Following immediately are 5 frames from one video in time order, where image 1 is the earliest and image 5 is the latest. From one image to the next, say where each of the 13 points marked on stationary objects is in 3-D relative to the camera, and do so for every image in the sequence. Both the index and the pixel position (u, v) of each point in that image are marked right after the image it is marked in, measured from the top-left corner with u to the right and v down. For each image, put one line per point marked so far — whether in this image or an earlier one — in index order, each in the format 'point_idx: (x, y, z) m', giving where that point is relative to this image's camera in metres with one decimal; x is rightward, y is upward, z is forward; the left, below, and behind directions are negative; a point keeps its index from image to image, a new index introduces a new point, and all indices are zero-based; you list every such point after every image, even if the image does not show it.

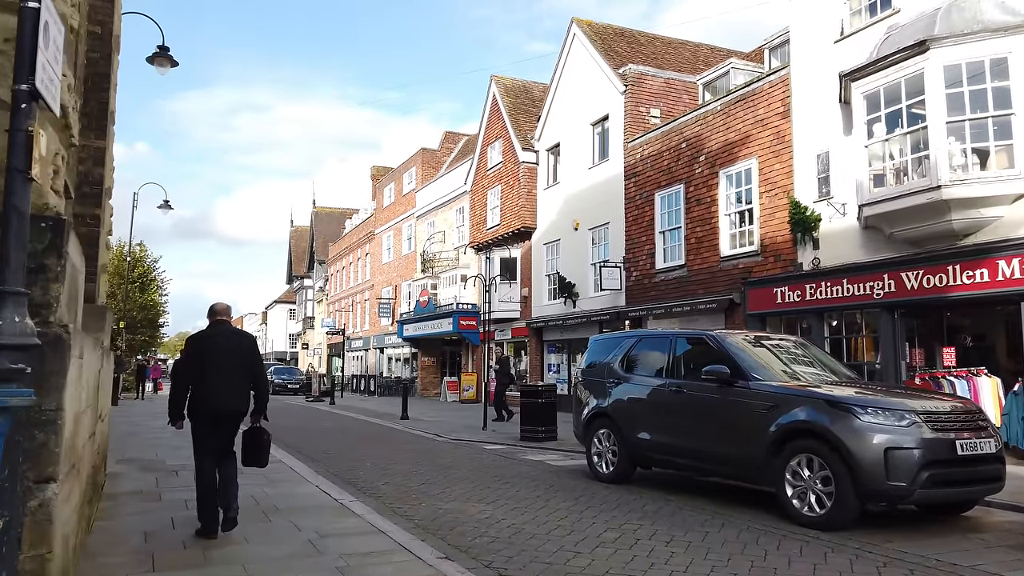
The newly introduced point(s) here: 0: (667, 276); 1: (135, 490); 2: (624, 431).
0: (+3.7, +0.3, +18.0) m
1: (-4.1, -2.2, +8.0) m
2: (+1.4, -1.8, +9.3) m
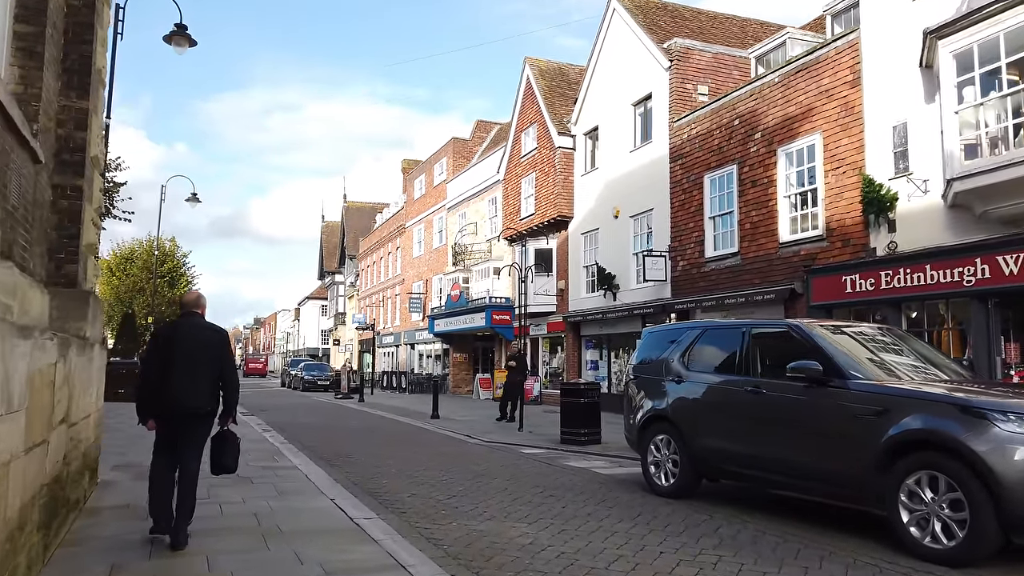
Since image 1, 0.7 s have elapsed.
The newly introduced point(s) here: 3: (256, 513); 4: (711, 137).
0: (+4.6, +0.5, +16.6) m
1: (-3.6, -2.0, +6.9) m
2: (+1.8, -1.6, +8.0) m
3: (-2.3, -2.0, +6.6) m
4: (+4.5, +3.4, +17.0) m
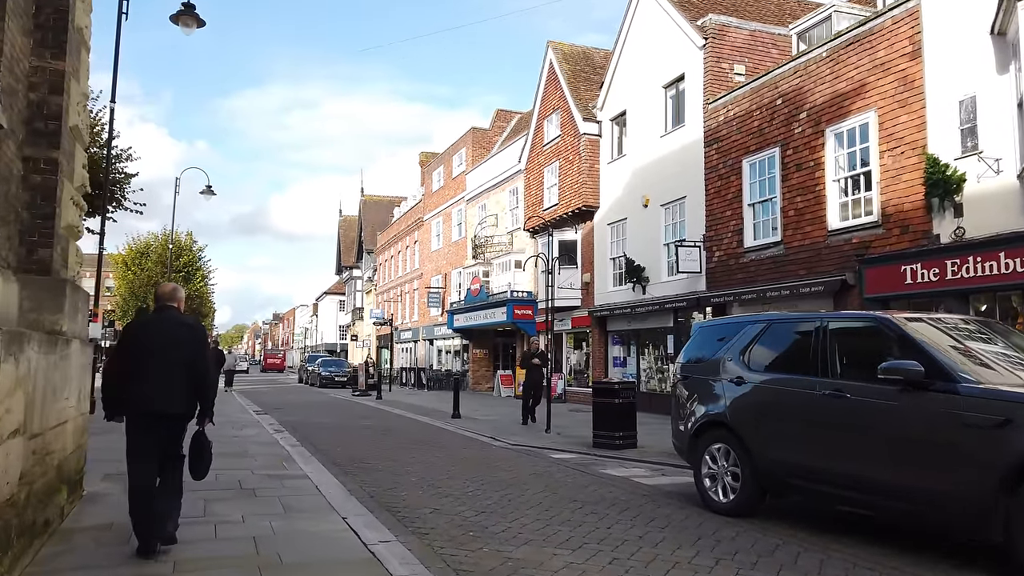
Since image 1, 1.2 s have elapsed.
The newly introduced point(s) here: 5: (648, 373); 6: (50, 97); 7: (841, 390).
0: (+5.1, +0.7, +15.5) m
1: (-3.3, -1.9, +6.1) m
2: (+2.2, -1.5, +6.9) m
3: (-2.0, -1.9, +5.7) m
4: (+5.1, +3.6, +15.9) m
5: (+3.6, -2.3, +19.8) m
6: (-3.8, +1.6, +6.2) m
7: (+2.7, -0.9, +6.2) m
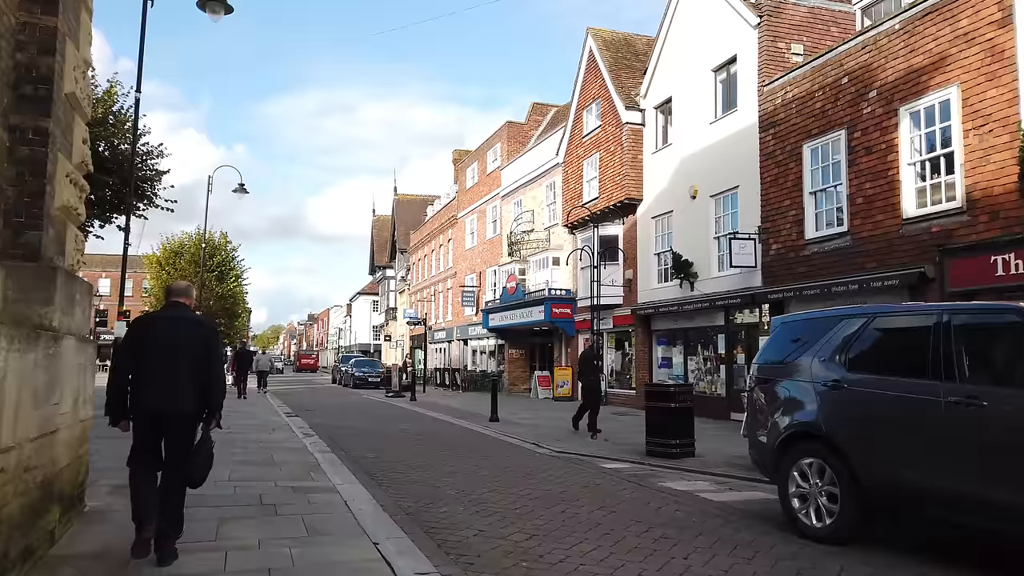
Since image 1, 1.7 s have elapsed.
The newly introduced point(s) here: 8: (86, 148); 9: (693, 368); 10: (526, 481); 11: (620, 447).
0: (+5.9, +0.8, +14.3) m
1: (-2.9, -1.8, +5.2) m
2: (+2.6, -1.4, +5.9) m
3: (-1.6, -1.8, +4.8) m
4: (+5.9, +3.7, +14.7) m
5: (+4.6, -2.2, +18.7) m
6: (-3.4, +1.7, +5.4) m
7: (+3.2, -0.8, +5.1) m
8: (-3.5, +1.2, +6.2) m
9: (+4.6, -2.0, +18.9) m
10: (+0.2, -2.3, +8.7) m
11: (+1.7, -2.5, +11.9) m
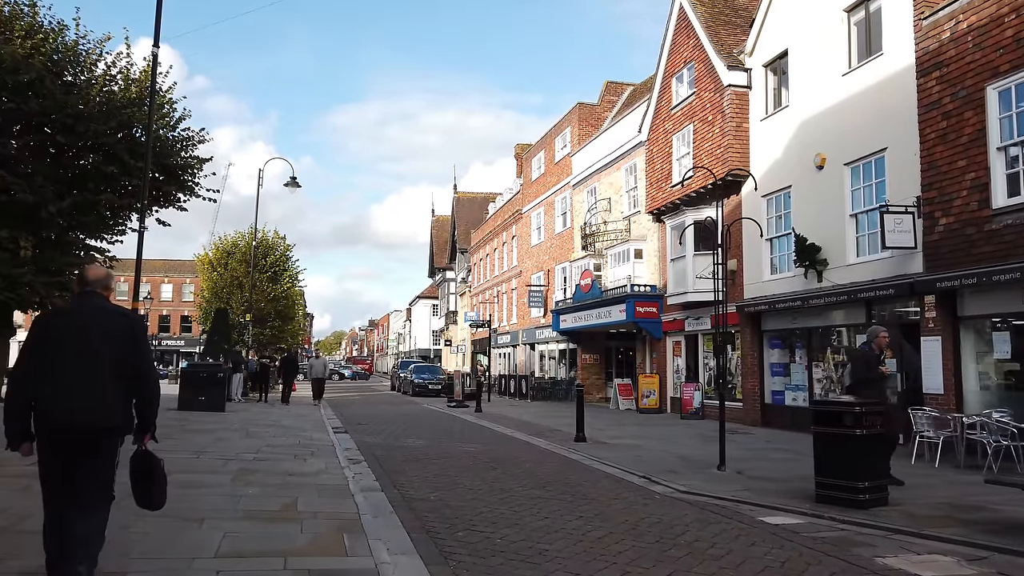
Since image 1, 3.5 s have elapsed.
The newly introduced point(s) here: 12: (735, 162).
0: (+7.4, +1.0, +10.8) m
1: (-2.1, -1.6, +2.5) m
2: (+3.4, -1.1, +2.7) m
3: (-0.8, -1.6, +2.0) m
4: (+7.4, +3.9, +11.3) m
5: (+6.4, -2.0, +15.3) m
6: (-2.7, +1.9, +2.7) m
7: (+3.9, -0.5, +1.9) m
8: (-2.7, +1.4, +3.5) m
9: (+6.4, -1.8, +15.5) m
10: (+1.2, -2.0, +5.7) m
11: (+3.0, -2.3, +8.8) m
12: (+5.3, +3.0, +17.8) m
